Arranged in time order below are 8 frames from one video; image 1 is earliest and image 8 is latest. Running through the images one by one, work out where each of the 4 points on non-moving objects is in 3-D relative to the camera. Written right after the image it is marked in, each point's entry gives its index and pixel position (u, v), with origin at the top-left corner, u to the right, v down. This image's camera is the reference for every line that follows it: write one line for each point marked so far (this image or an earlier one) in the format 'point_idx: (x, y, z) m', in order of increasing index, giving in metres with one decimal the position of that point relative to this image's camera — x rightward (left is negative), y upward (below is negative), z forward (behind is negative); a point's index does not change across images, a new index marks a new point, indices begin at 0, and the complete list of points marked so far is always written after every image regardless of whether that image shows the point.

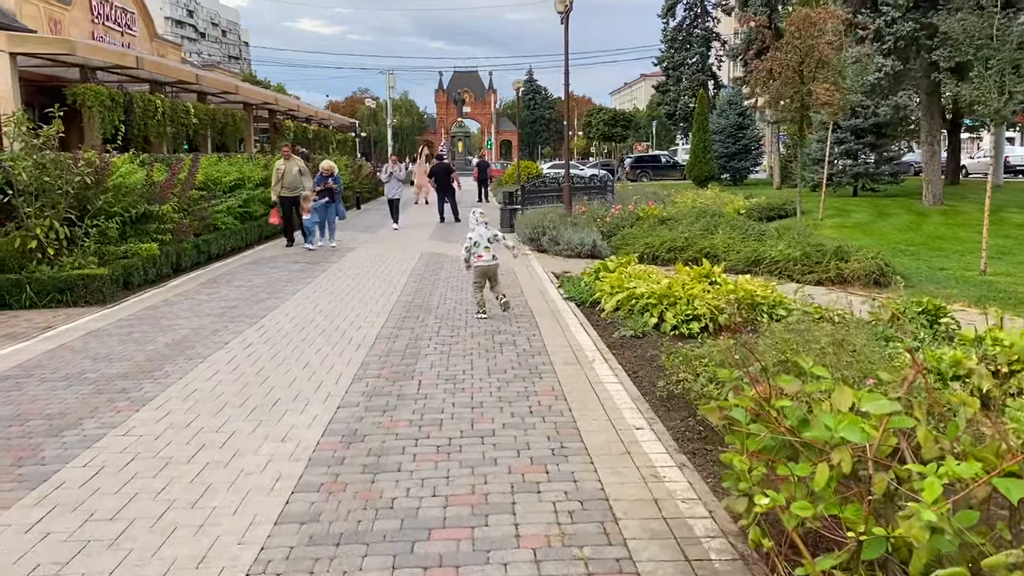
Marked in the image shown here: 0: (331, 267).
0: (-2.7, +0.3, +12.9) m
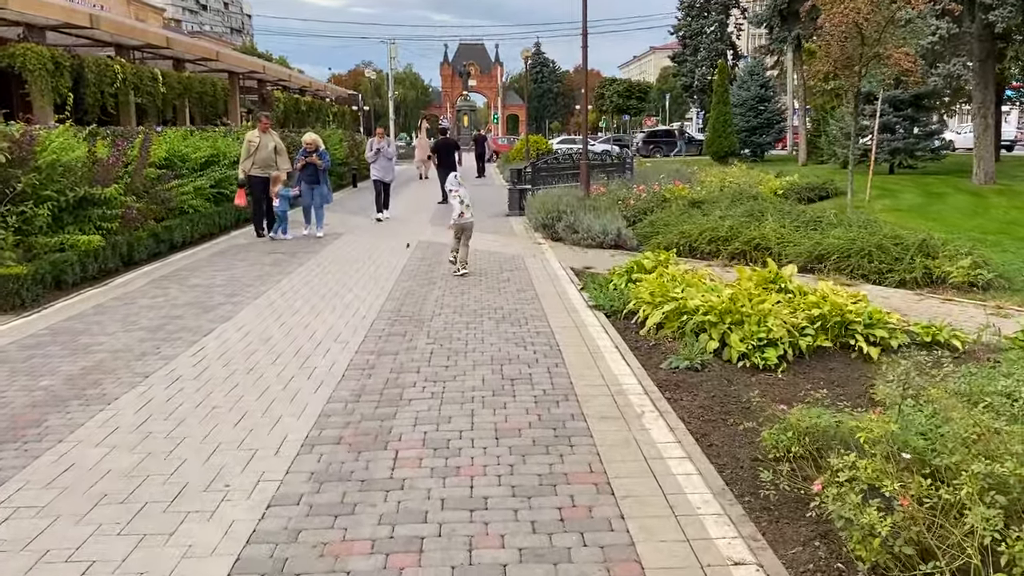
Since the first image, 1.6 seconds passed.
0: (-2.6, +0.4, +11.0) m
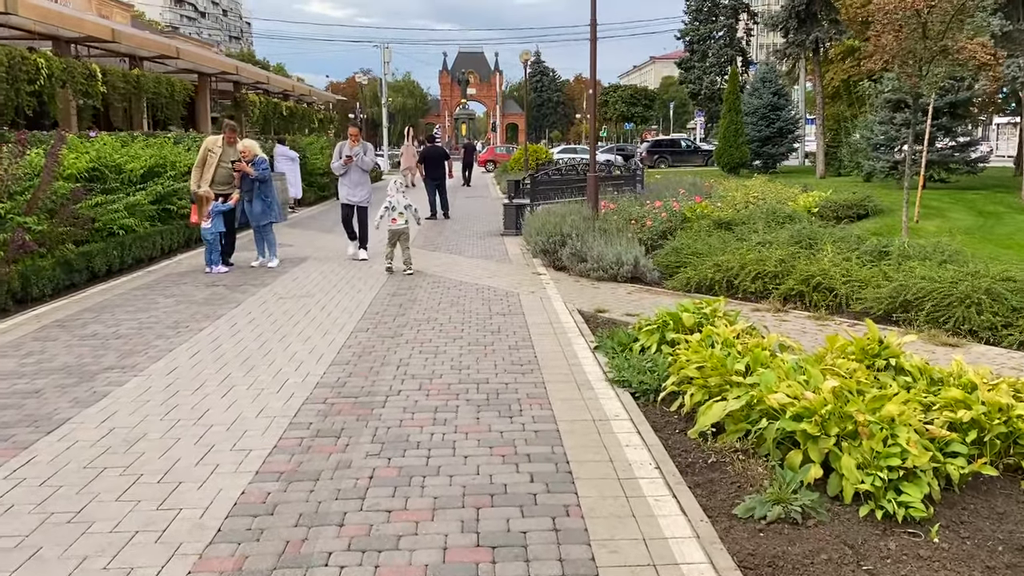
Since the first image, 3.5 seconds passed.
0: (-2.6, -0.1, +8.9) m
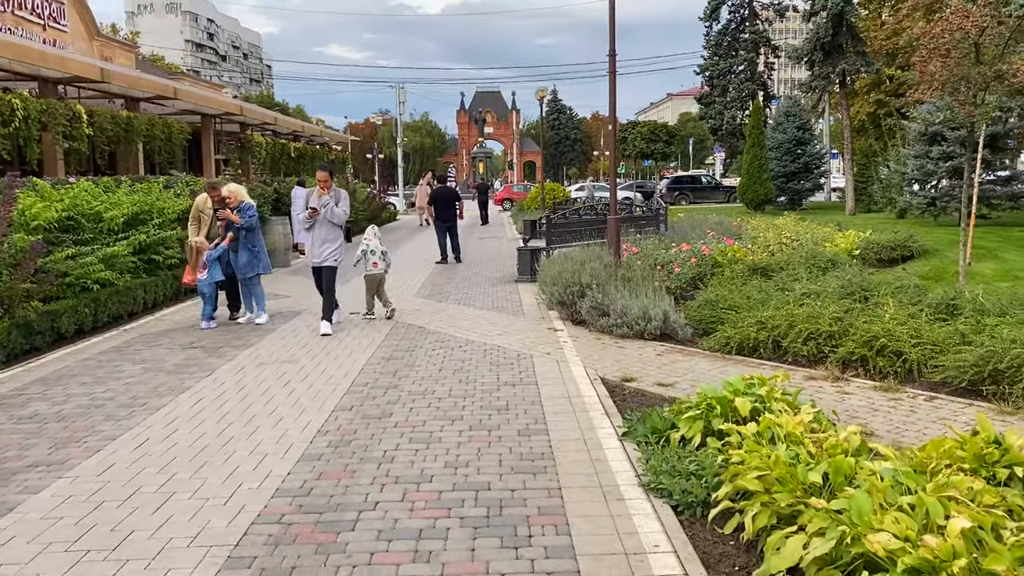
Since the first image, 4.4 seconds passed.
0: (-2.5, -0.6, +7.9) m
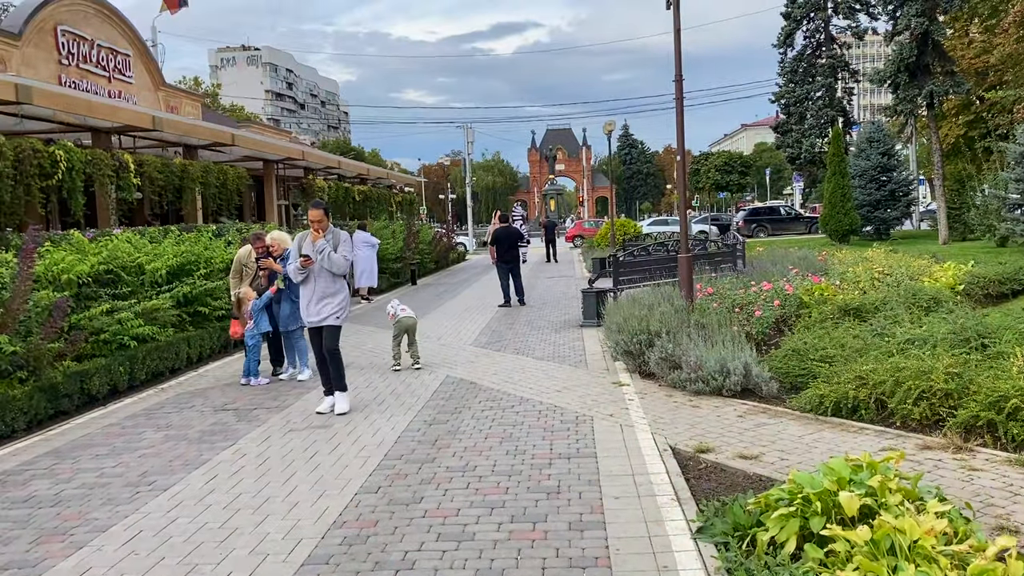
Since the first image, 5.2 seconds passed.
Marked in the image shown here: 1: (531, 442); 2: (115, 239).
0: (-2.0, -1.1, +7.2) m
1: (+0.1, -1.1, +6.1) m
2: (-4.6, +0.6, +10.0) m
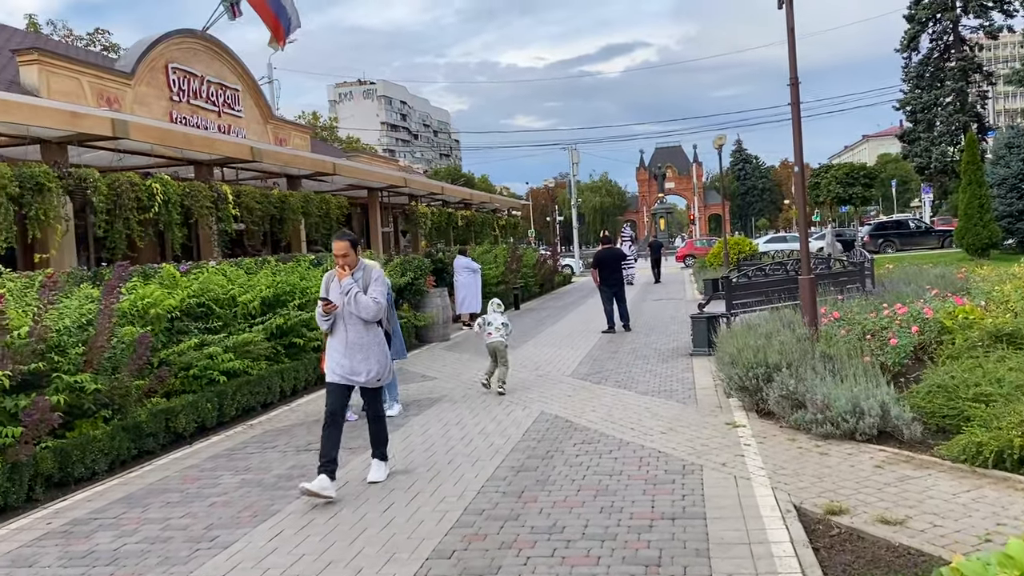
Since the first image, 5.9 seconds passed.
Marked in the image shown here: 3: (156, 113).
0: (-1.3, -1.4, +6.7) m
1: (+0.7, -1.3, +5.3) m
2: (-3.5, +0.2, +9.9) m
3: (-6.7, +3.3, +16.3) m
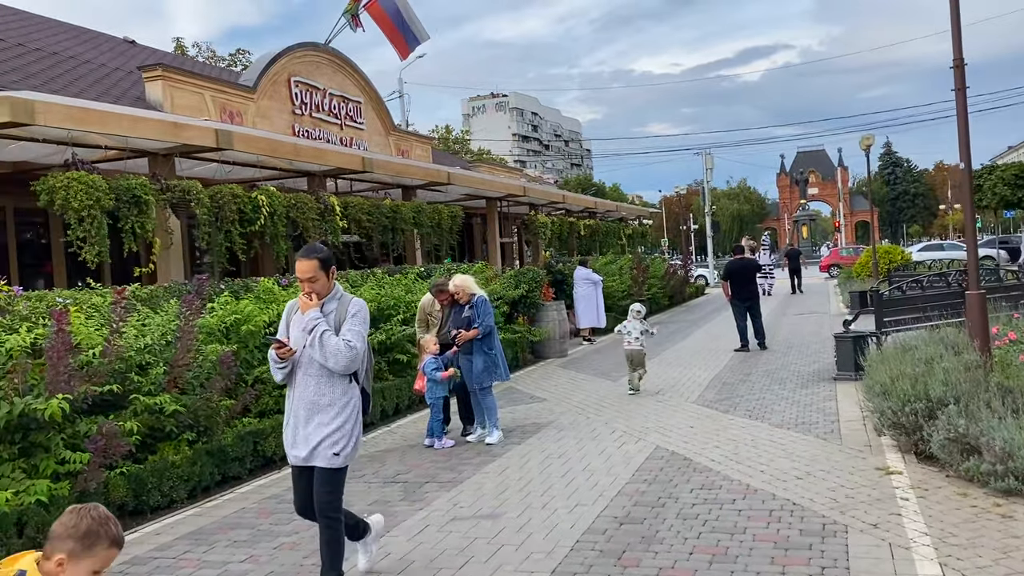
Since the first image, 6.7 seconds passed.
0: (-0.6, -1.5, +6.0) m
1: (+1.2, -1.4, +4.4) m
2: (-2.2, 0.0, +9.6) m
3: (-4.5, +3.1, +16.4) m
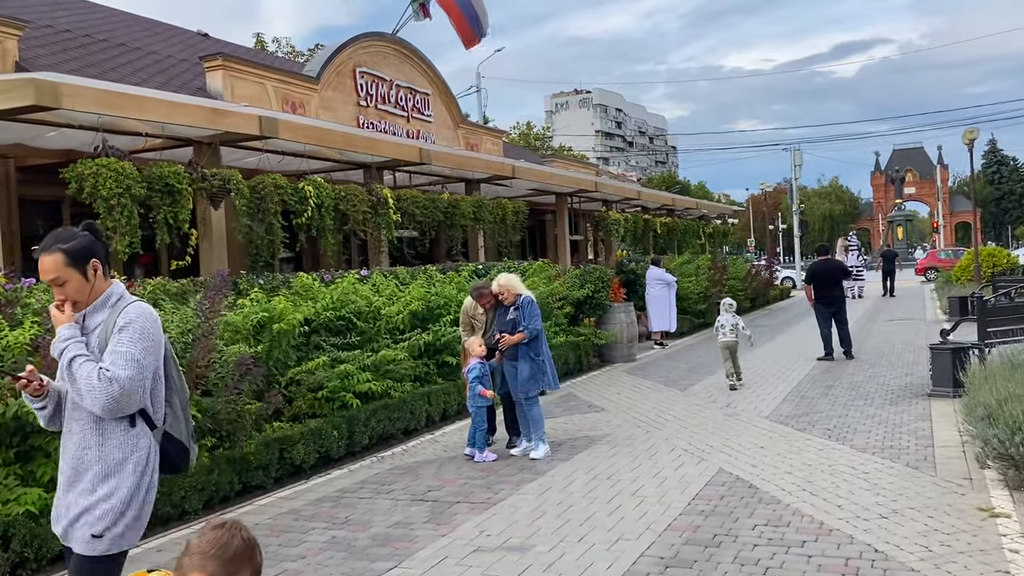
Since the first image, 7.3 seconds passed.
0: (-0.3, -1.5, +5.4) m
1: (+1.3, -1.4, +3.6) m
2: (-1.7, +0.1, +9.1) m
3: (-3.2, +3.2, +16.1) m
